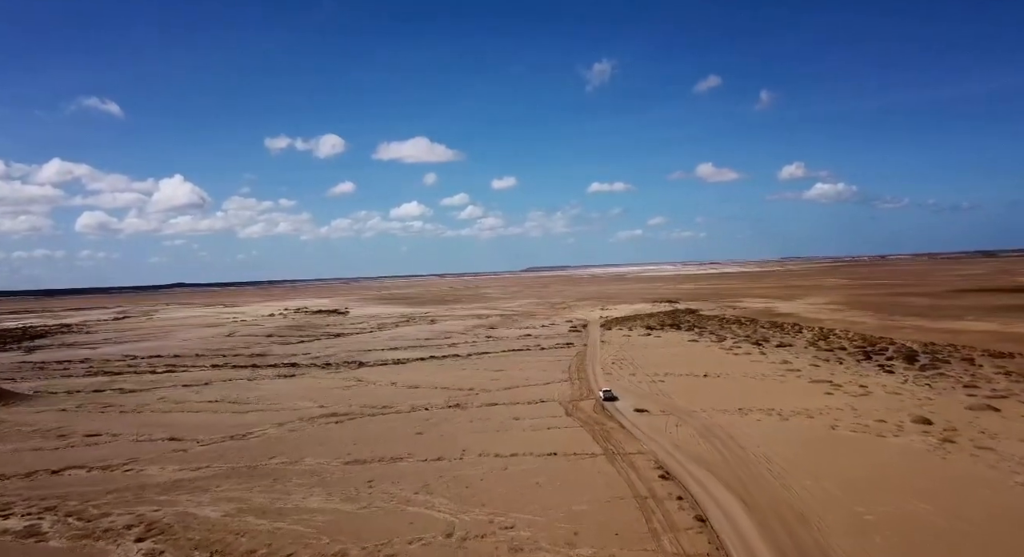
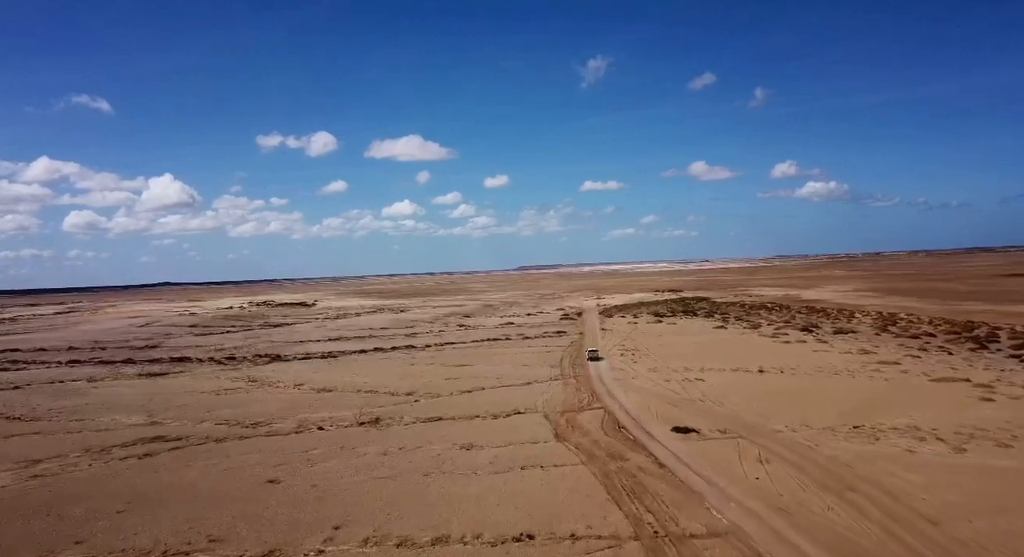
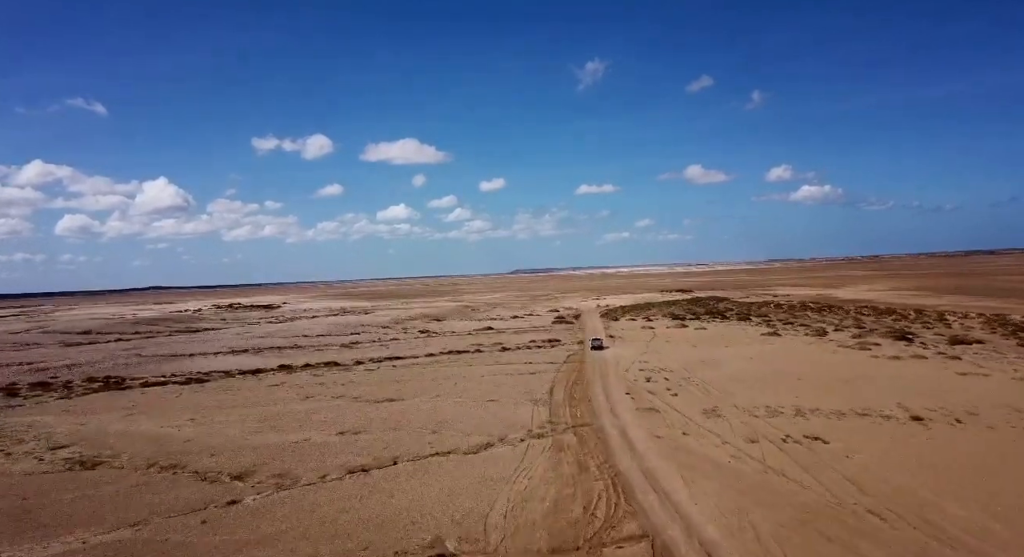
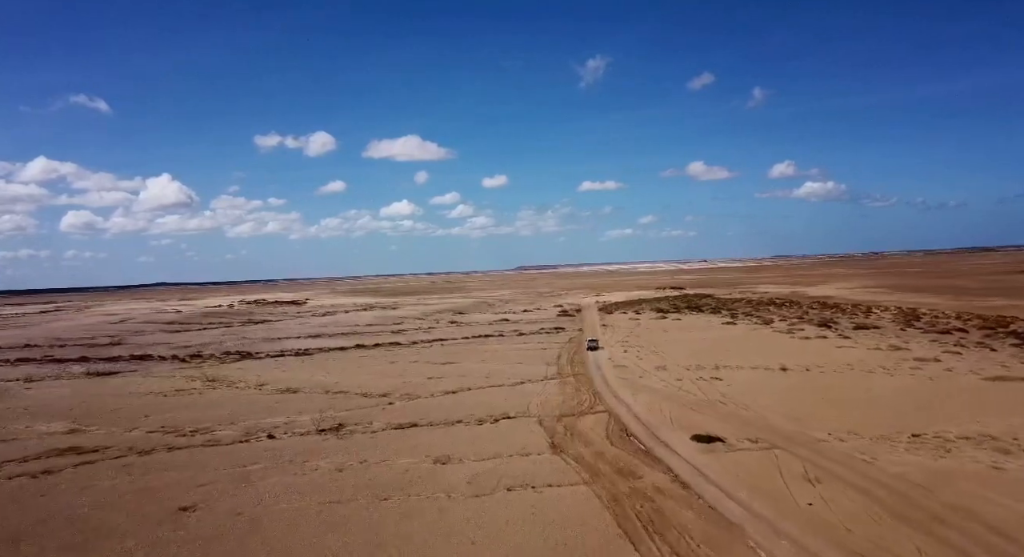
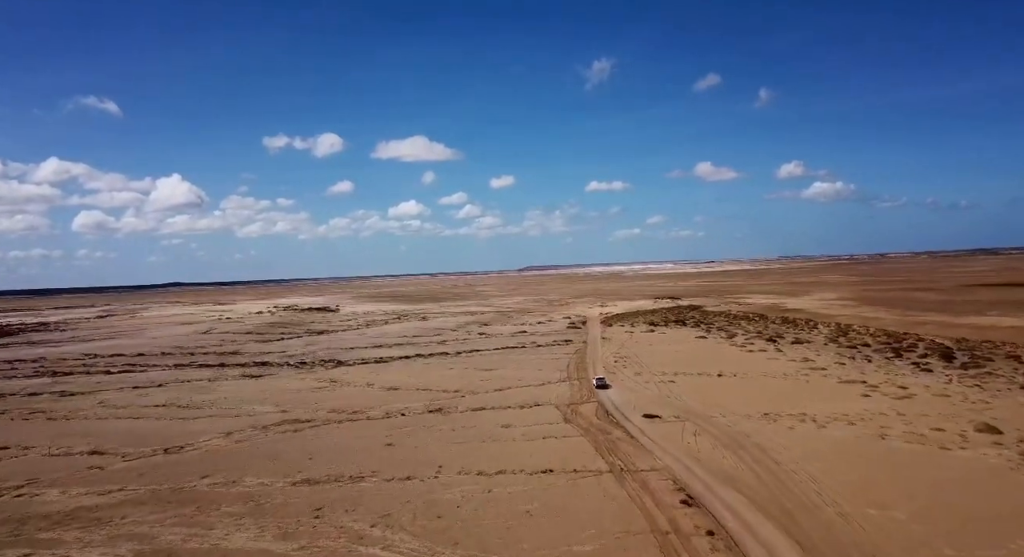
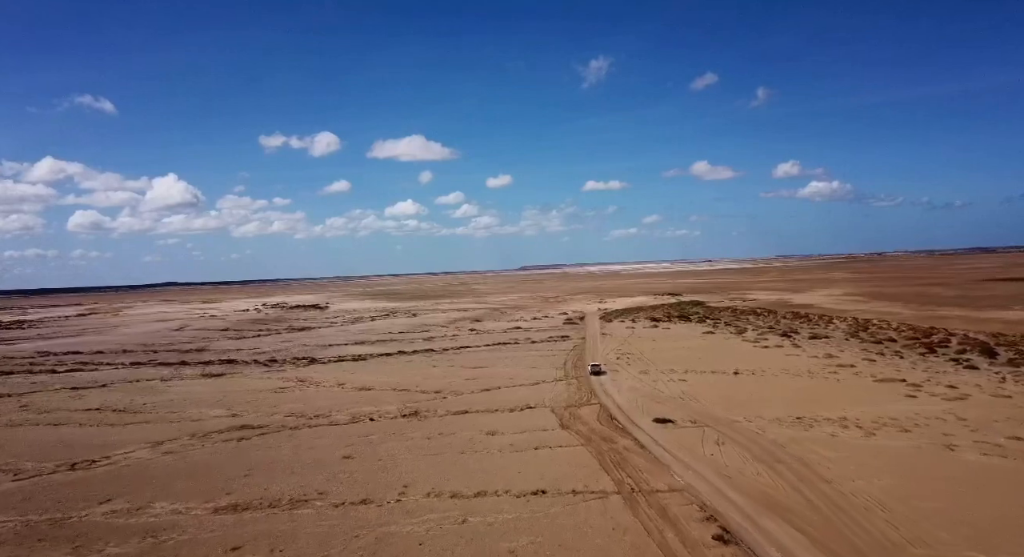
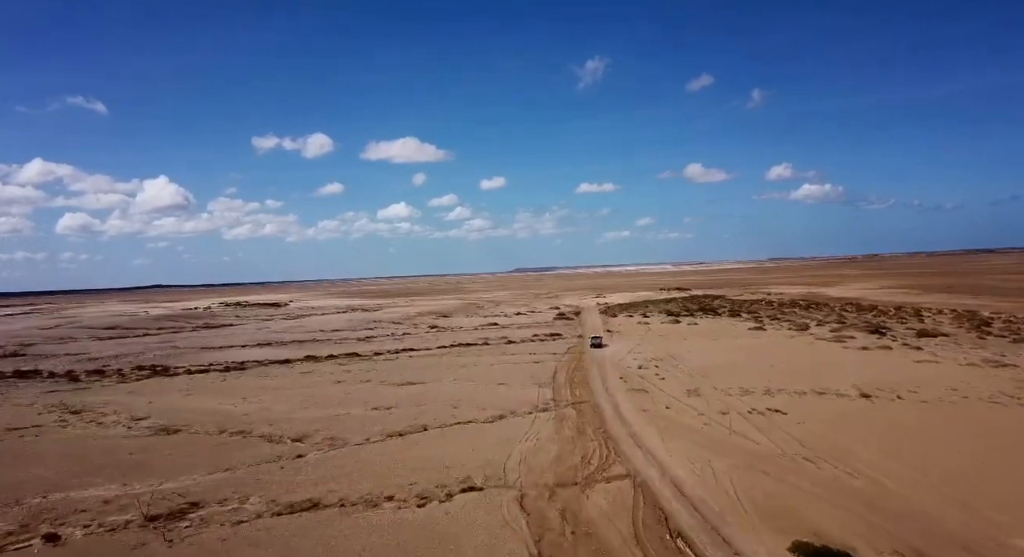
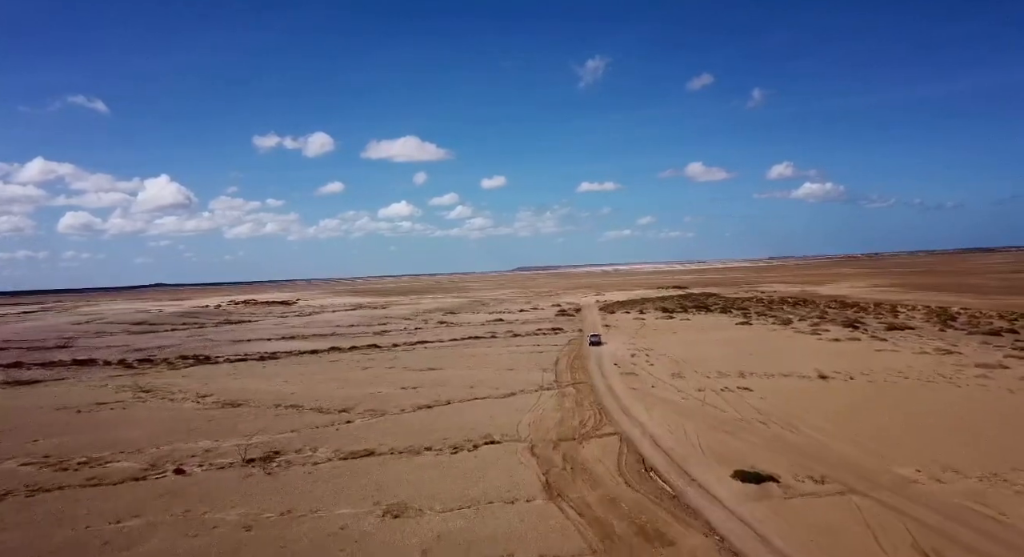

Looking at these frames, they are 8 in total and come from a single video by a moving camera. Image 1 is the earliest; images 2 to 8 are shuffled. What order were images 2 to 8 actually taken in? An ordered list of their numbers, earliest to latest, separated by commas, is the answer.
5, 6, 2, 4, 8, 7, 3
